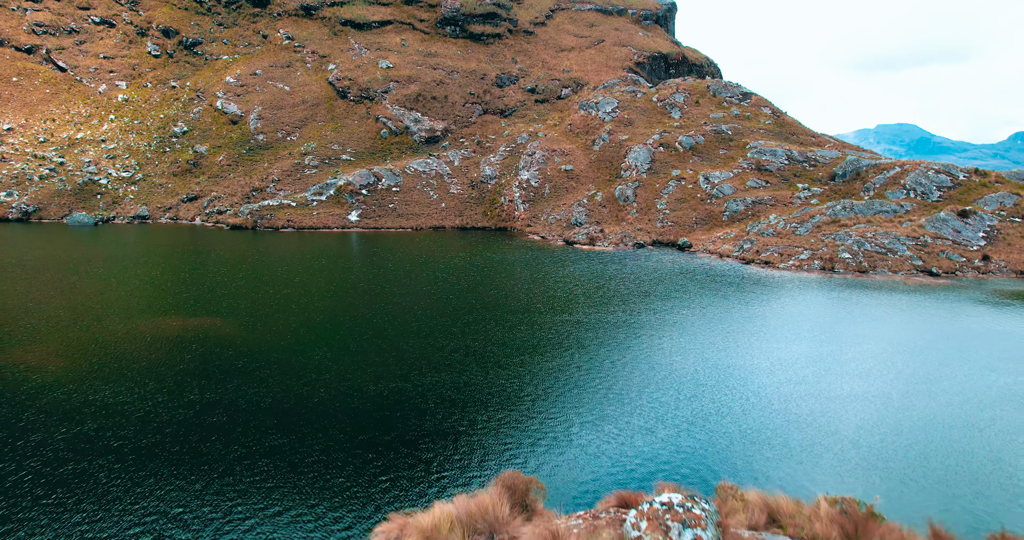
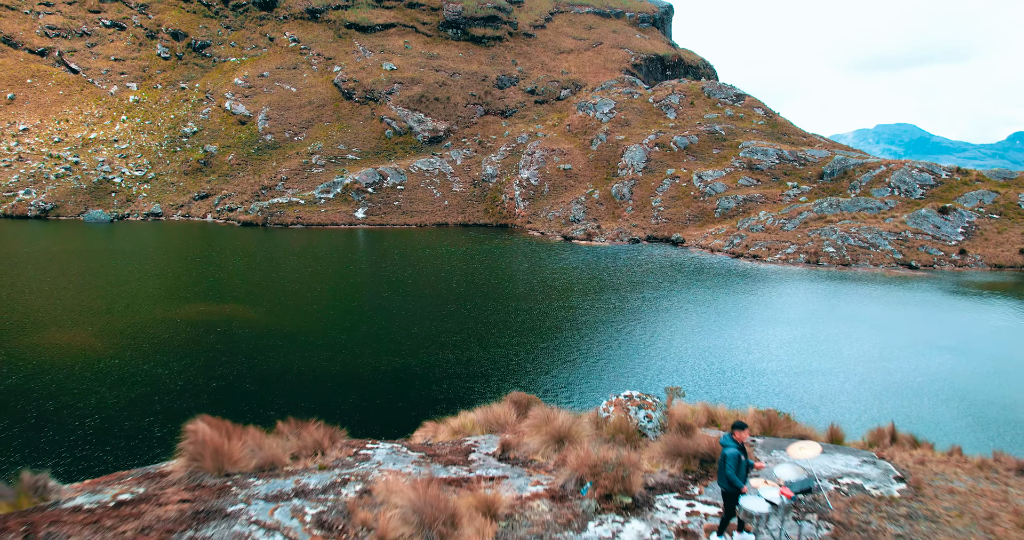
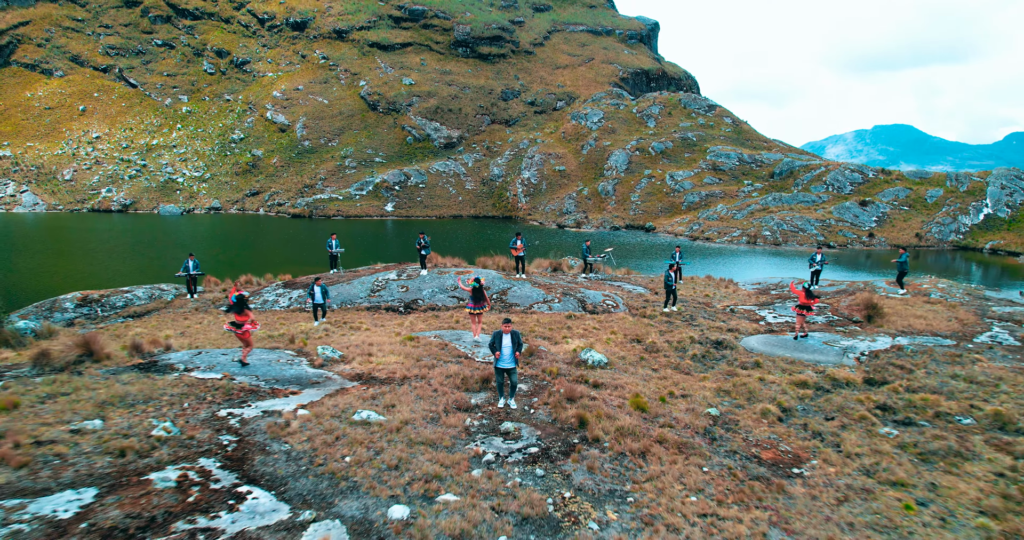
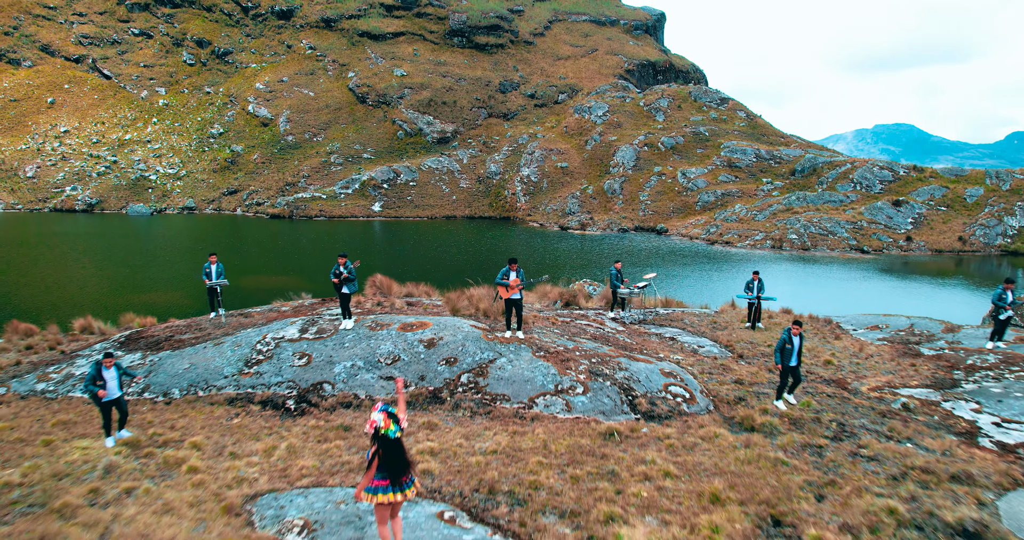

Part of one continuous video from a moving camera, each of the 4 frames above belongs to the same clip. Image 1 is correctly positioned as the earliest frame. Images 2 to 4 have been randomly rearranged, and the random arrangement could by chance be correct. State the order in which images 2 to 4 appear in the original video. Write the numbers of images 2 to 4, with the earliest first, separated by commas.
2, 4, 3
